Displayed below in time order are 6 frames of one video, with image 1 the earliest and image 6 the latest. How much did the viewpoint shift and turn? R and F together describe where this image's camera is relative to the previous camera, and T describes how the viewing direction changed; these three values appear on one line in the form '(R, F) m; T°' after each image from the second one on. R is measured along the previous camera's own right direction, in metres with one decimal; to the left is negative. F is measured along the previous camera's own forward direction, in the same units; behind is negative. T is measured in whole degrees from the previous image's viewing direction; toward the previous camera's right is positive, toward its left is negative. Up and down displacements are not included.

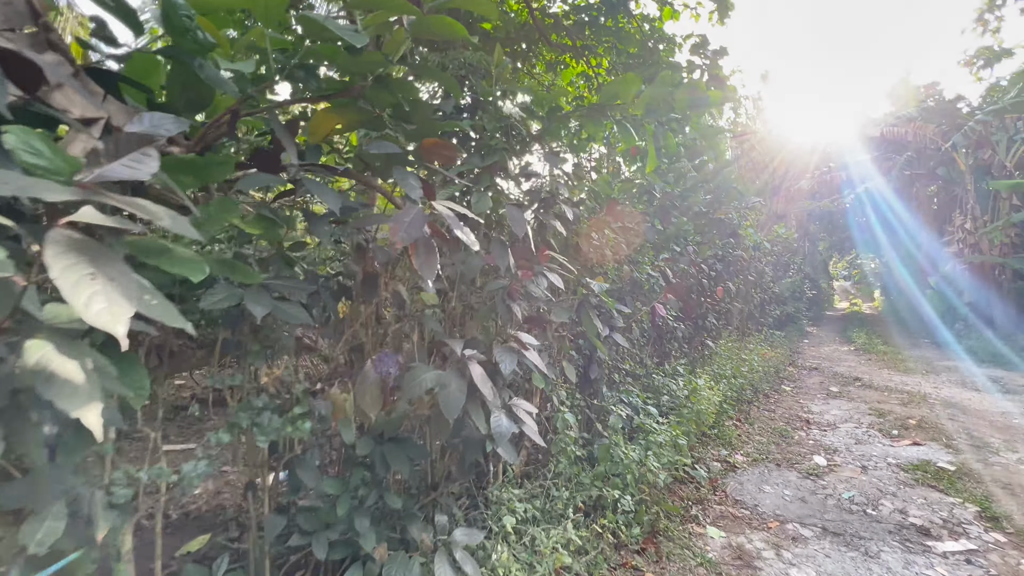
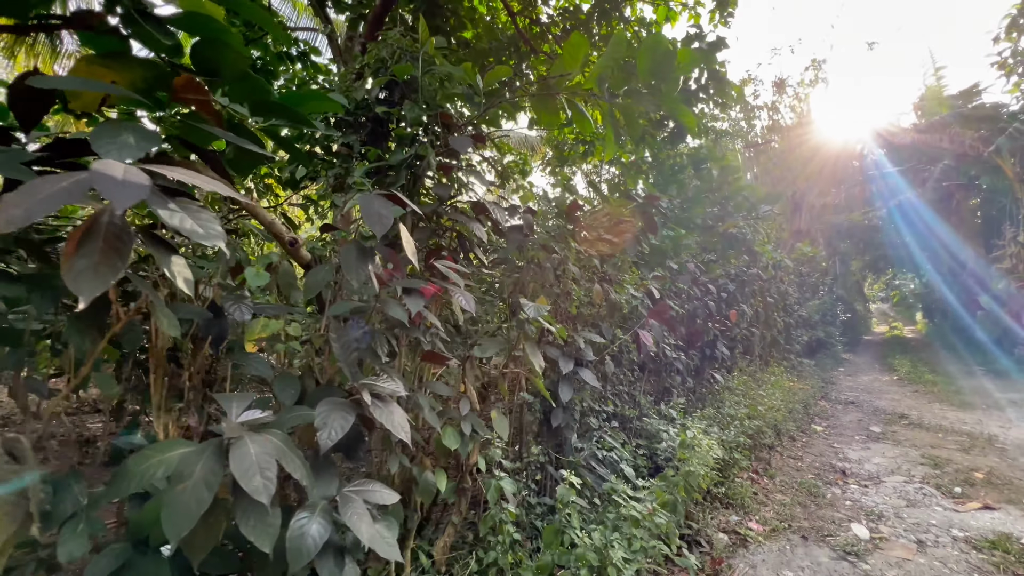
(+0.4, +0.5) m; -3°
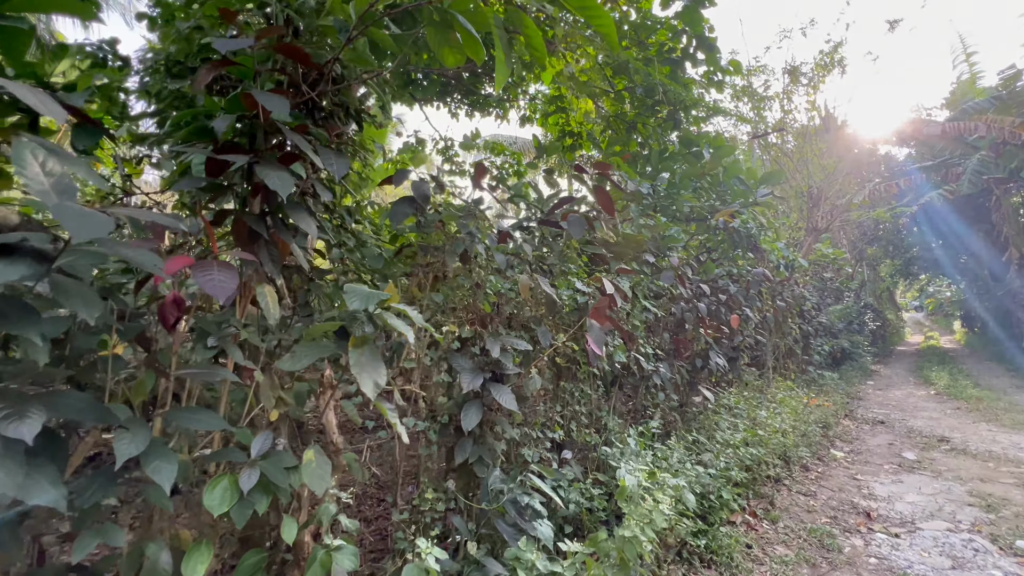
(+0.5, +0.5) m; -2°
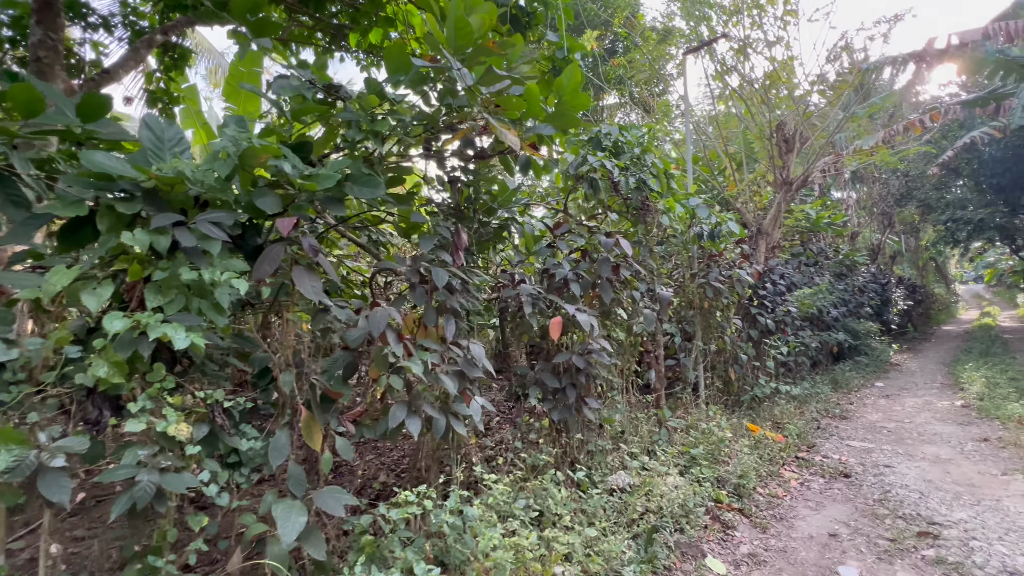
(+2.0, +1.7) m; -4°
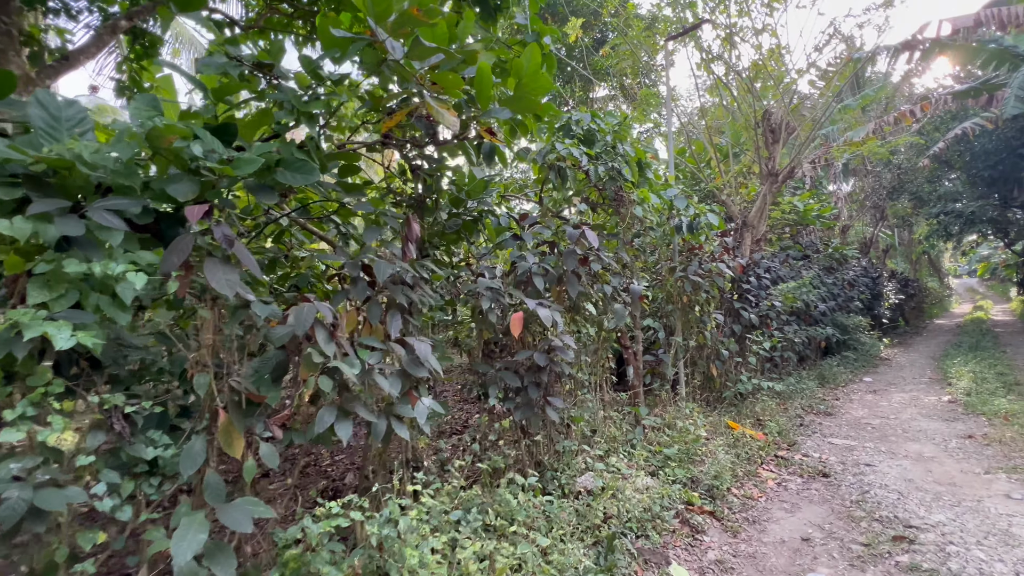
(+0.2, +0.1) m; 0°
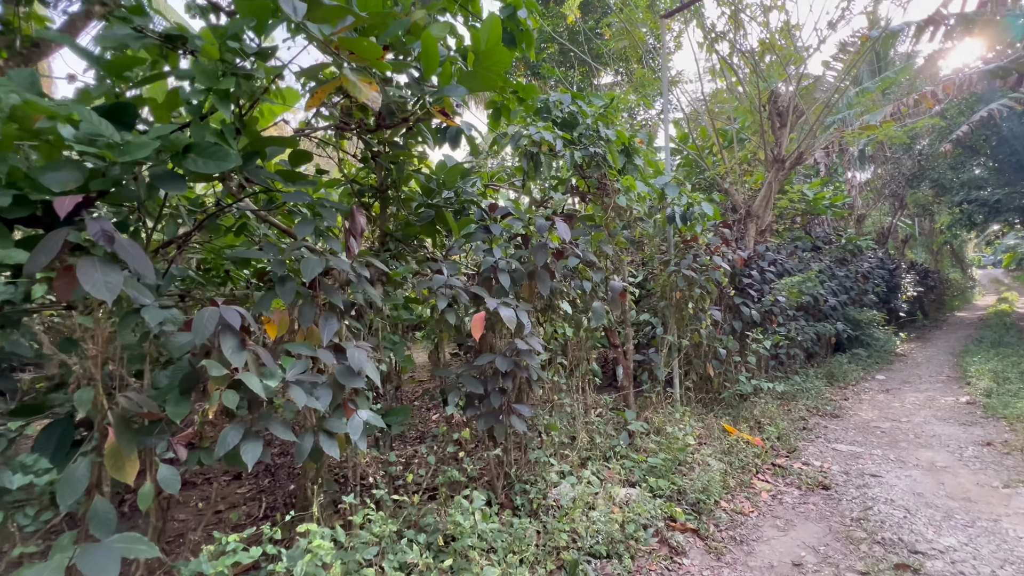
(+0.2, +0.2) m; -2°
